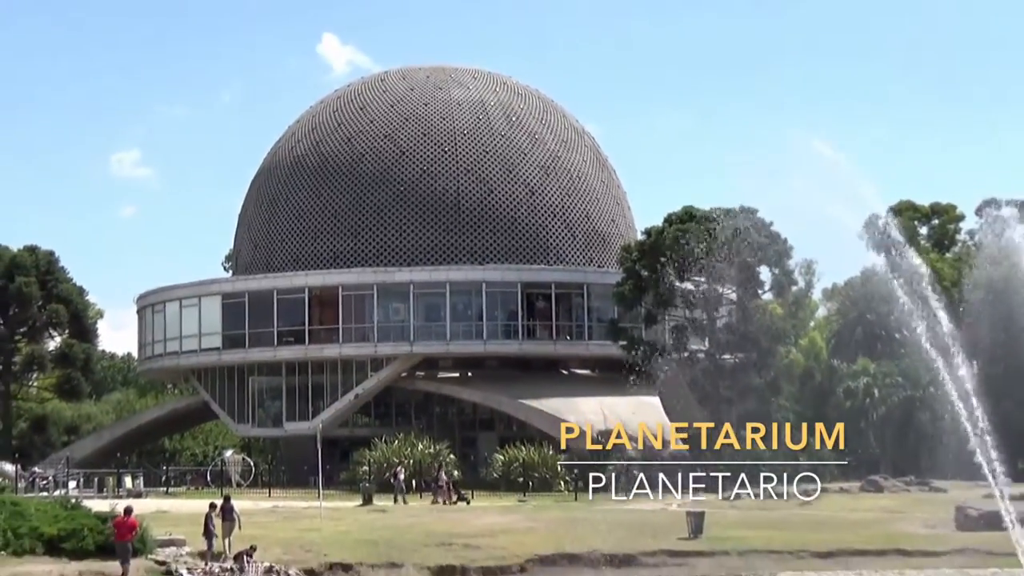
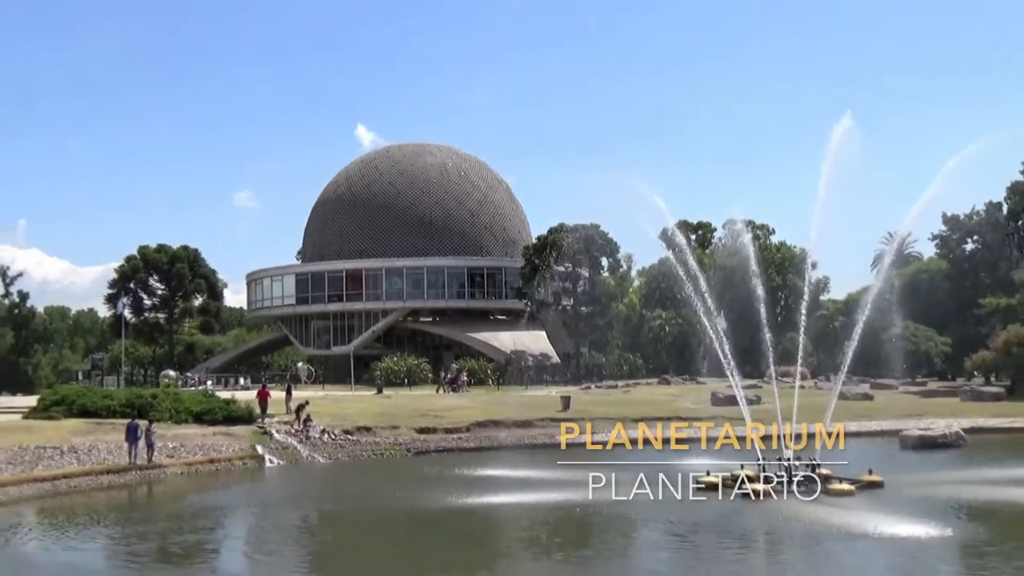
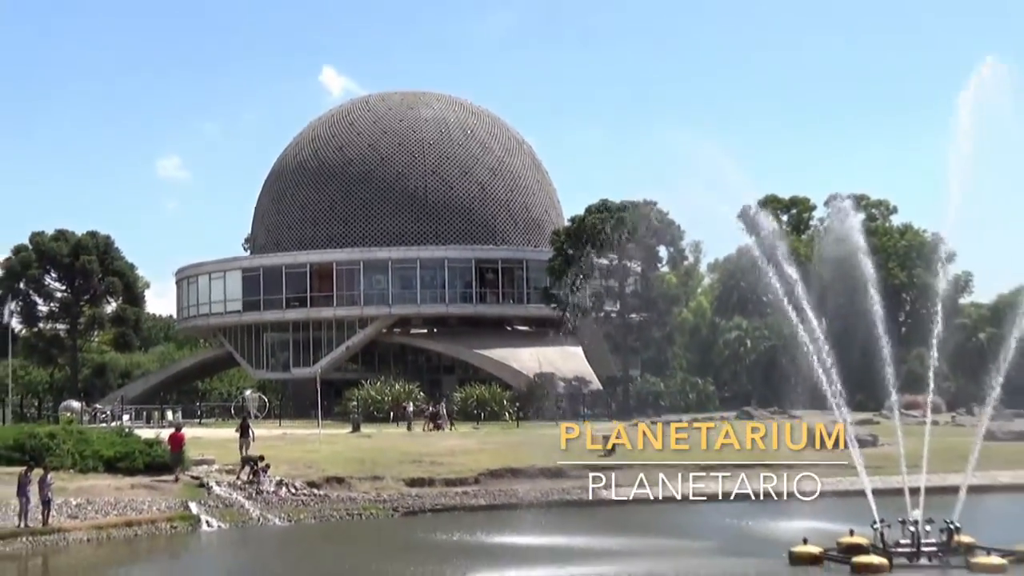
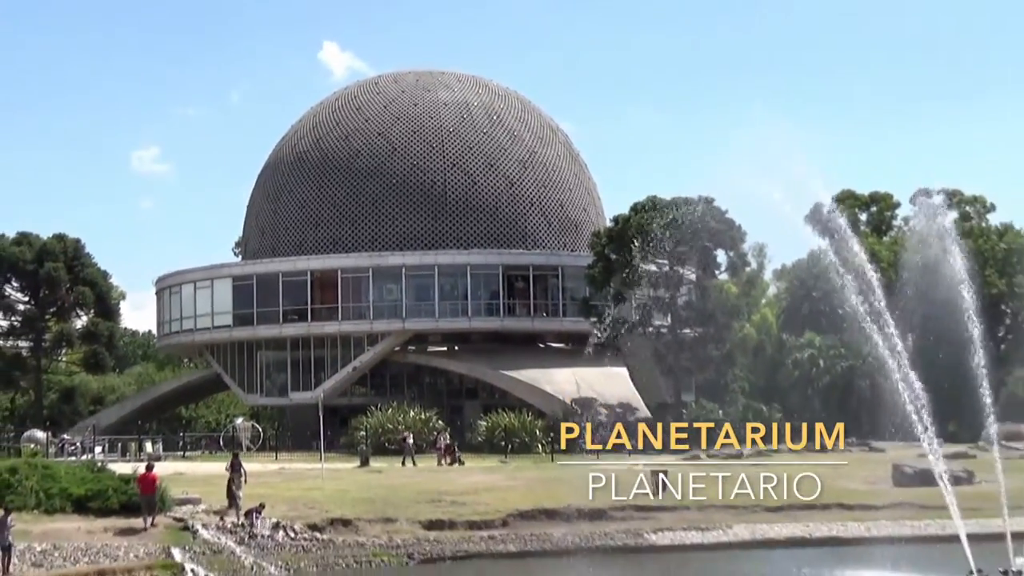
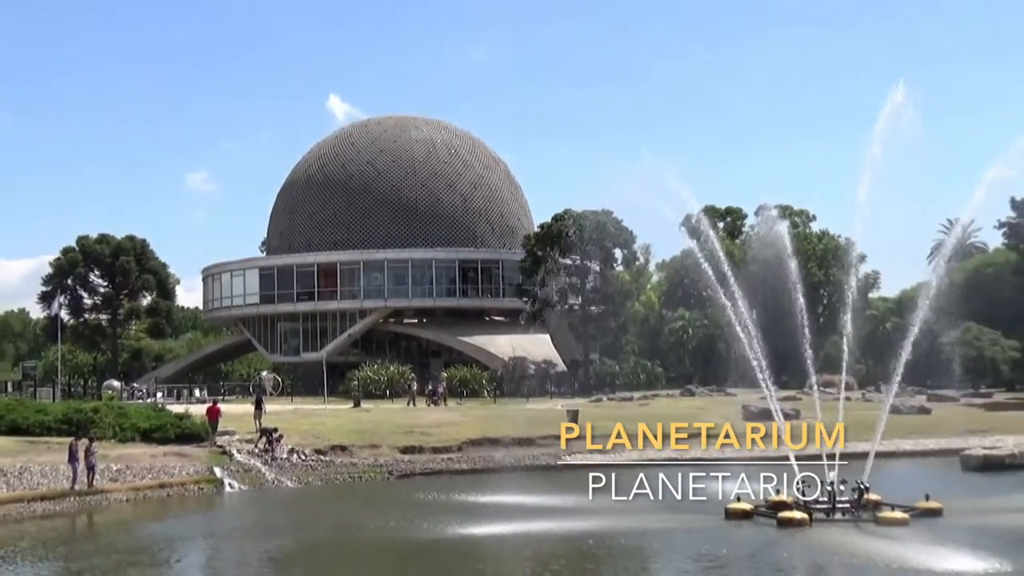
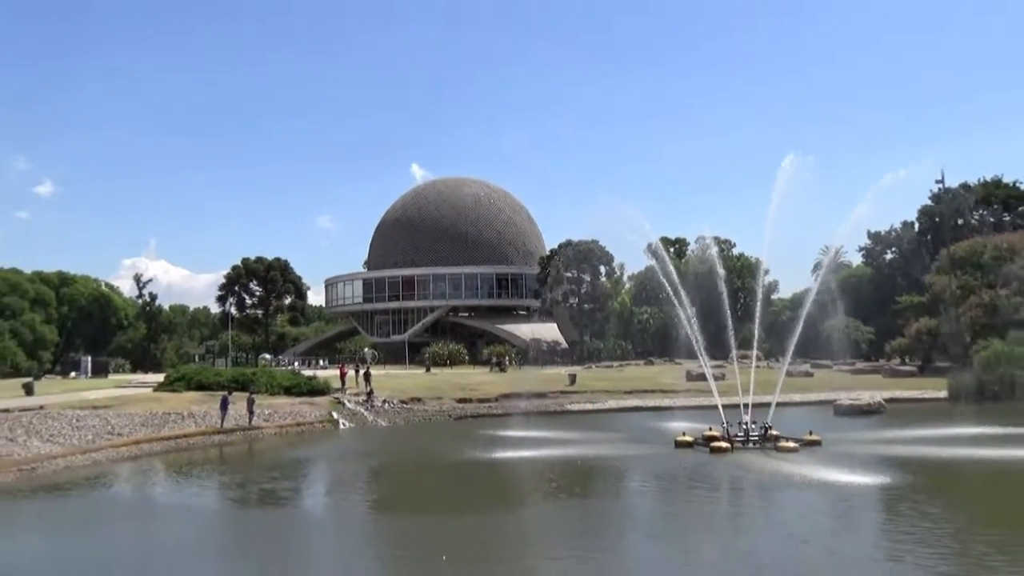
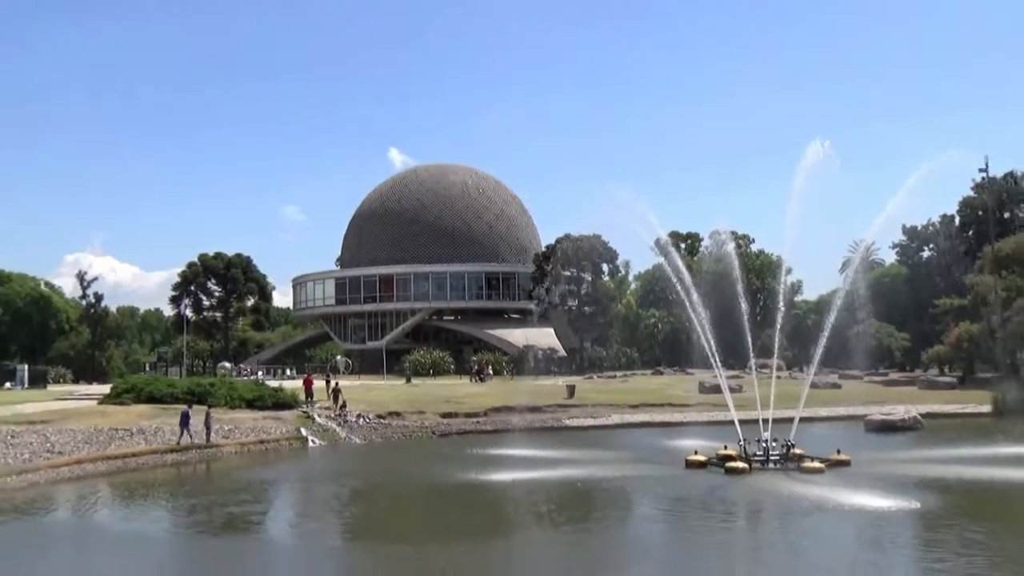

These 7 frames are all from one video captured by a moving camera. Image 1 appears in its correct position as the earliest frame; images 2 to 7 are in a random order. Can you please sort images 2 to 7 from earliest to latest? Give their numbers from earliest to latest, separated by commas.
4, 3, 5, 2, 7, 6
